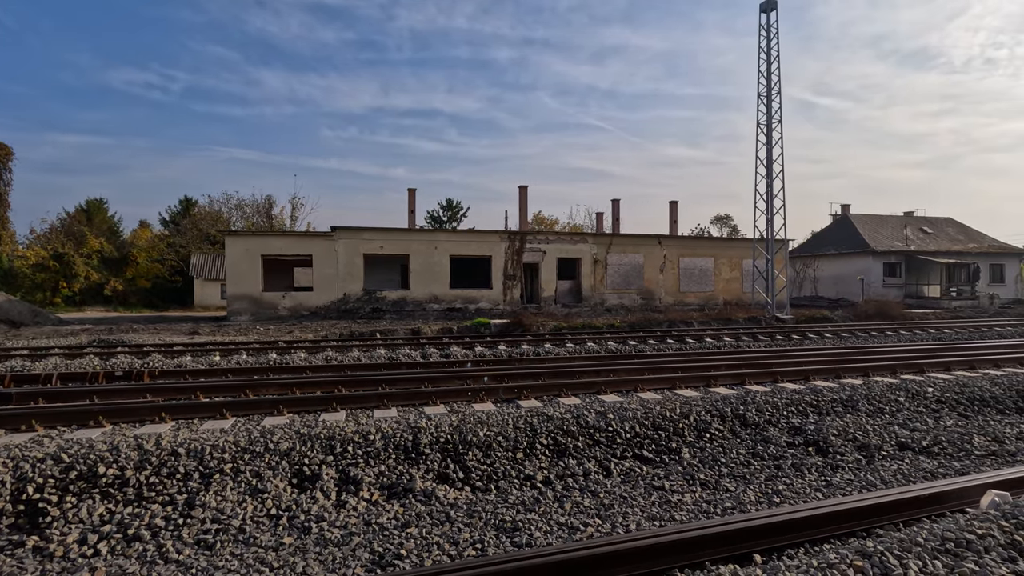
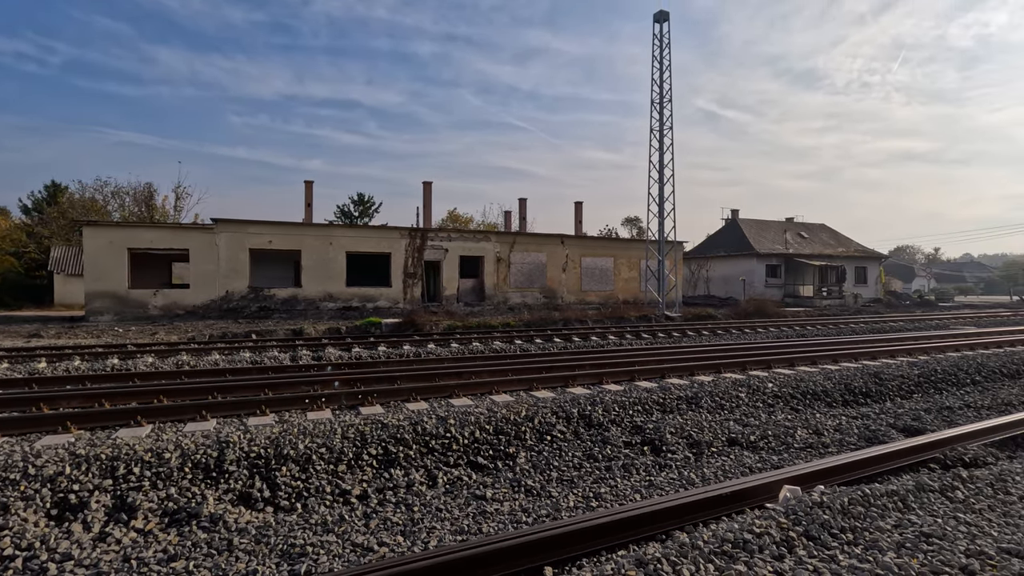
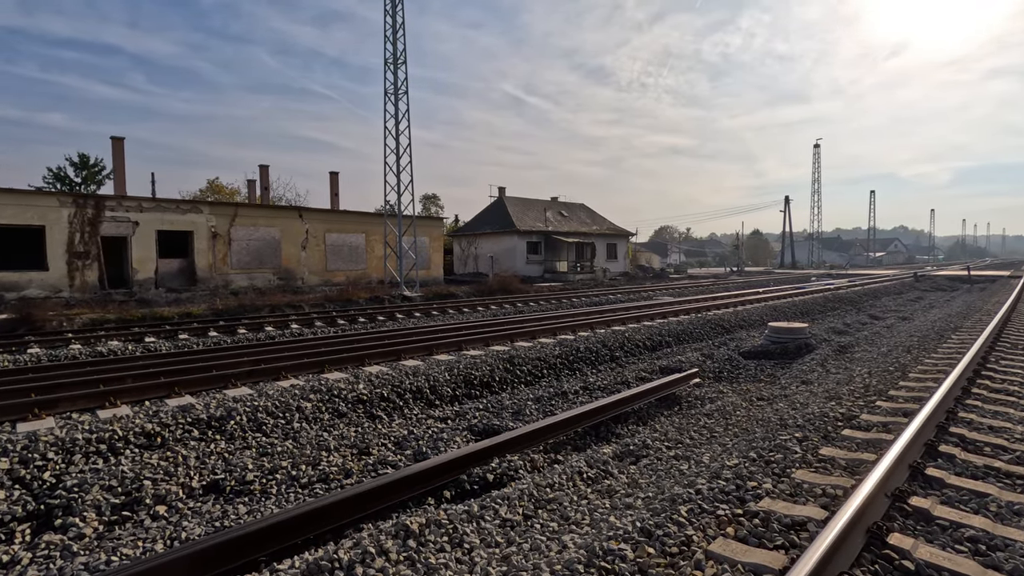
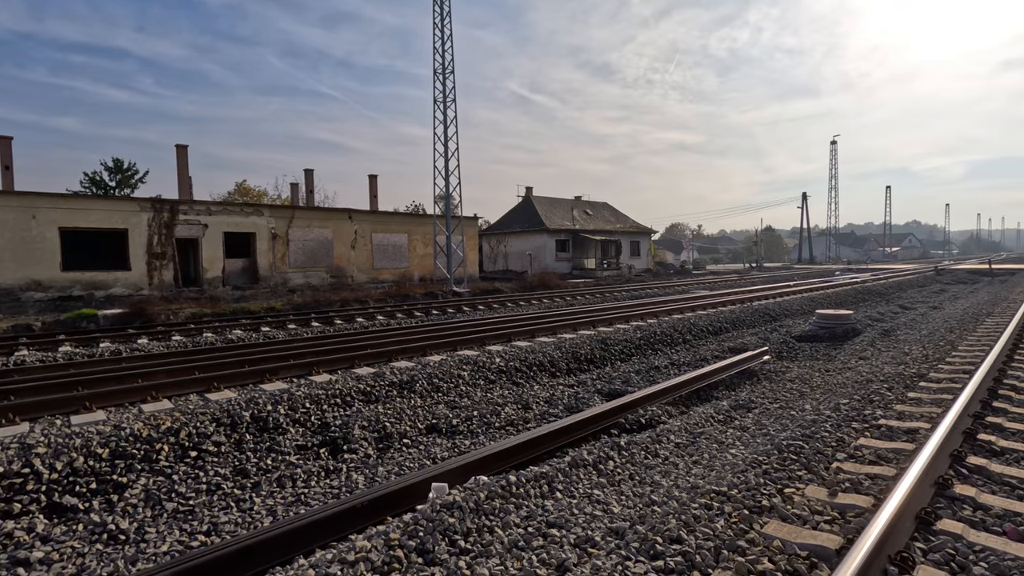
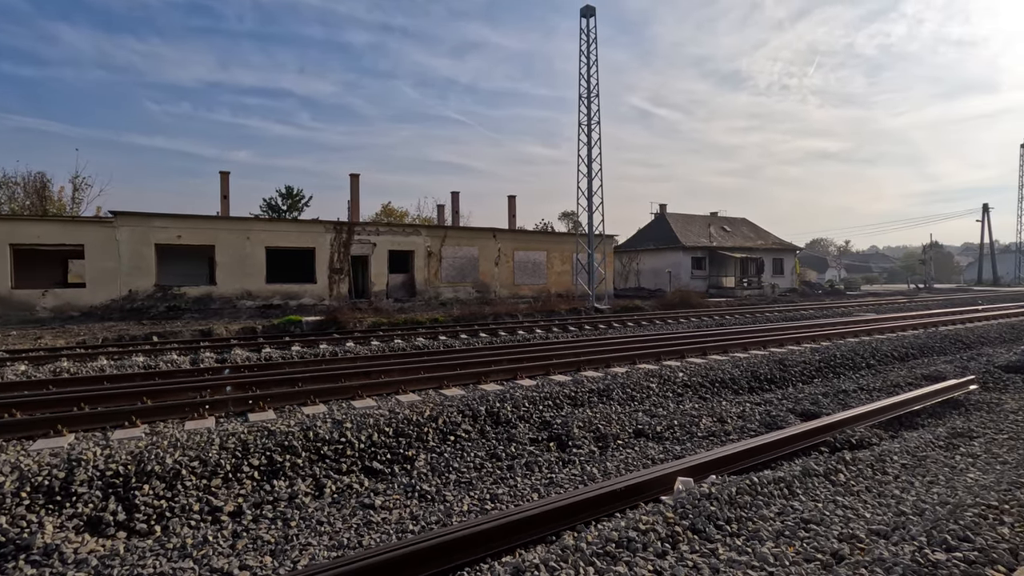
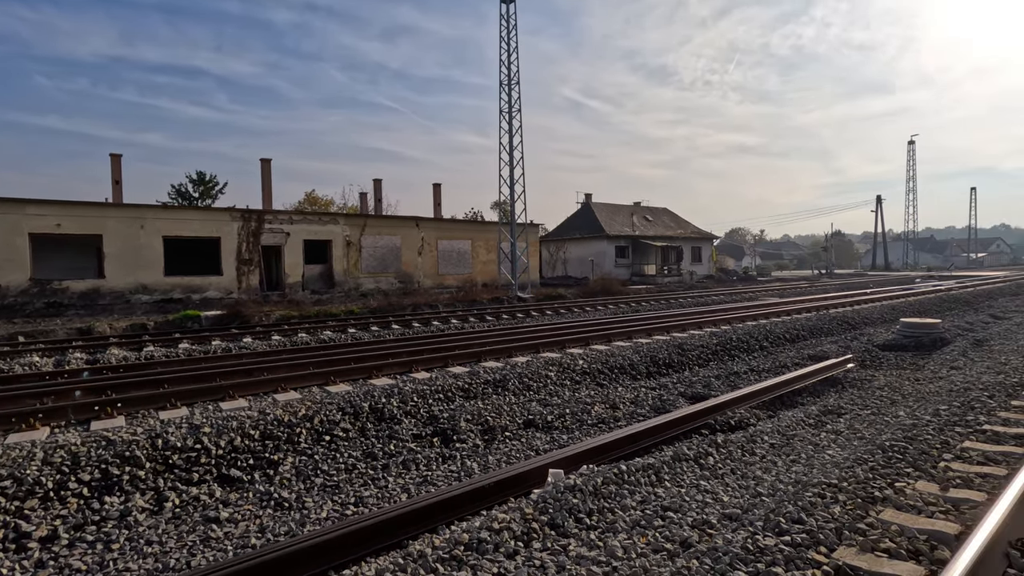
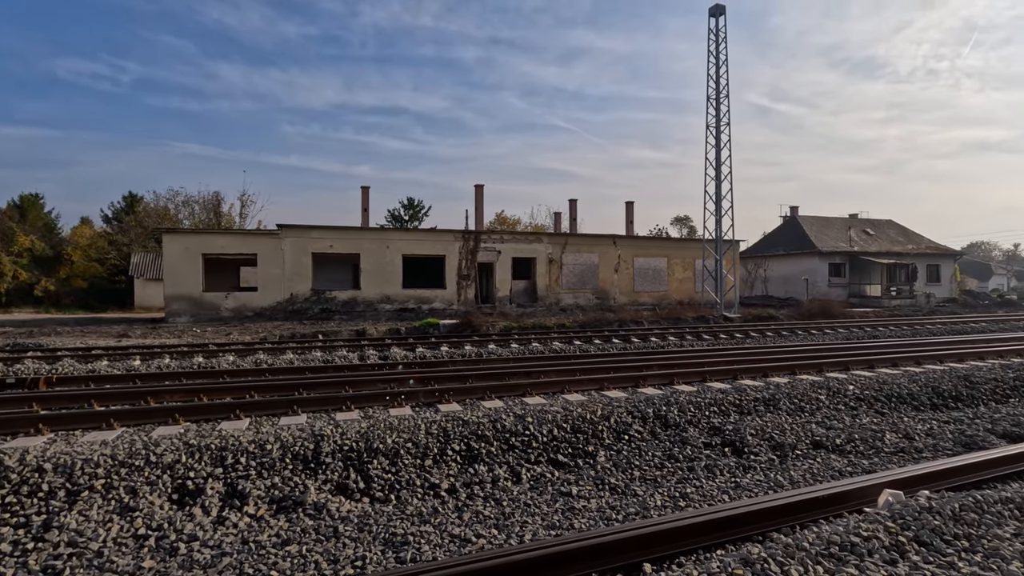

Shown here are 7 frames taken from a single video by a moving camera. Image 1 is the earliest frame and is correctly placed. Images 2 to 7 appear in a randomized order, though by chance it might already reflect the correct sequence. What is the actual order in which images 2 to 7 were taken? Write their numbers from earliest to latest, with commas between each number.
7, 2, 5, 6, 4, 3
